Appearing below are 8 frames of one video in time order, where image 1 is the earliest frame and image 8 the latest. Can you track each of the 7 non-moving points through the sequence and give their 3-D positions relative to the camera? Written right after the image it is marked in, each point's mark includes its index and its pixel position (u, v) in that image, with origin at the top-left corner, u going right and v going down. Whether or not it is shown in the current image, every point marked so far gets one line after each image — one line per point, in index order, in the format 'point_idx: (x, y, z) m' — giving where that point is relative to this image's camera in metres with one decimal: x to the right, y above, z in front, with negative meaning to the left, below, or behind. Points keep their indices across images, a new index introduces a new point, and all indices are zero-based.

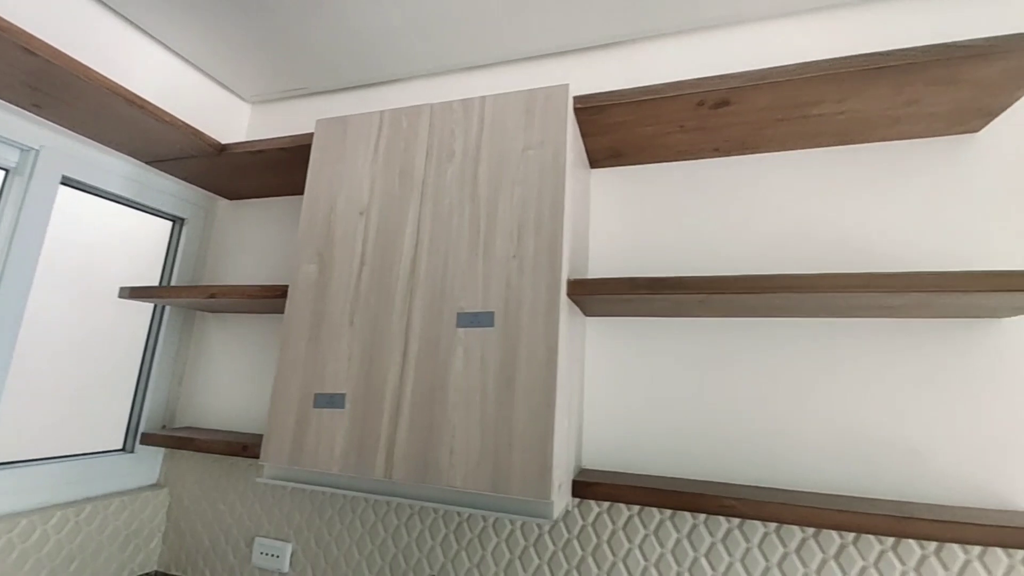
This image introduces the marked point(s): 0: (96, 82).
0: (-1.0, +0.5, +1.0) m
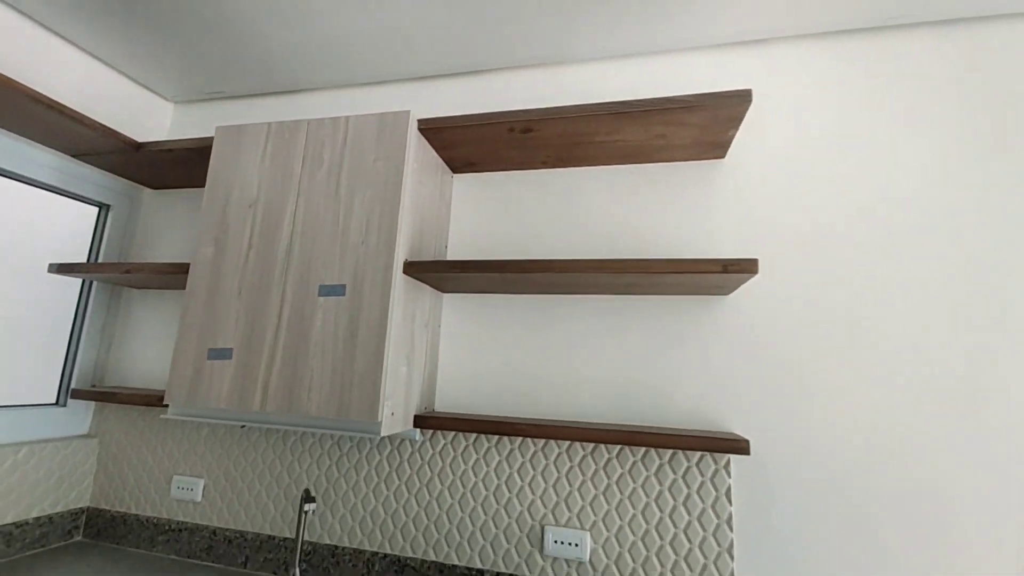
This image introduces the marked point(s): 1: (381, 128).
0: (-1.4, +0.5, +1.2) m
1: (-0.4, +0.4, +1.3) m
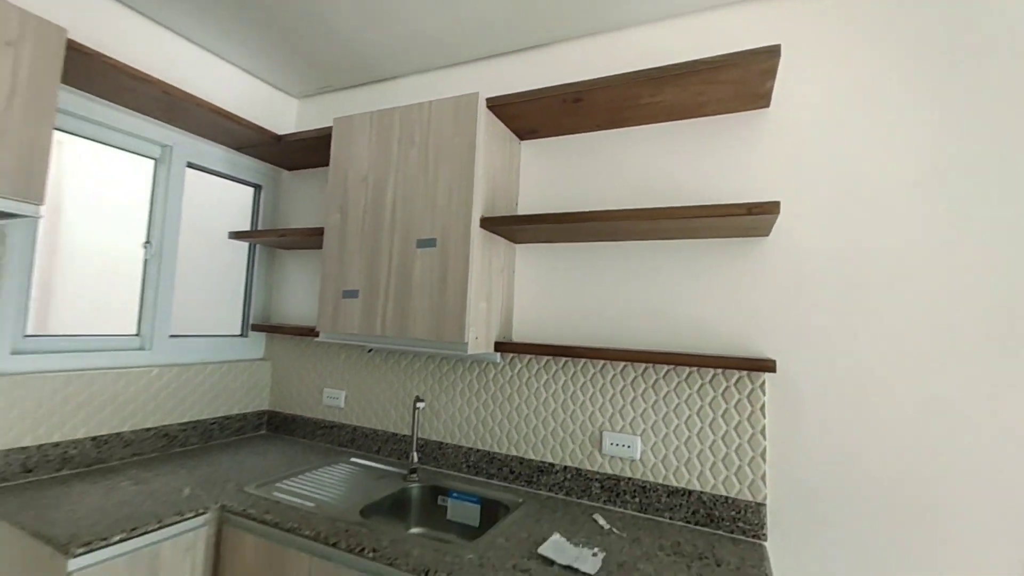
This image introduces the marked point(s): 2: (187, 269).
0: (-1.2, +0.7, +1.7) m
1: (-0.2, +0.6, +1.6) m
2: (-1.4, +0.1, +2.0) m
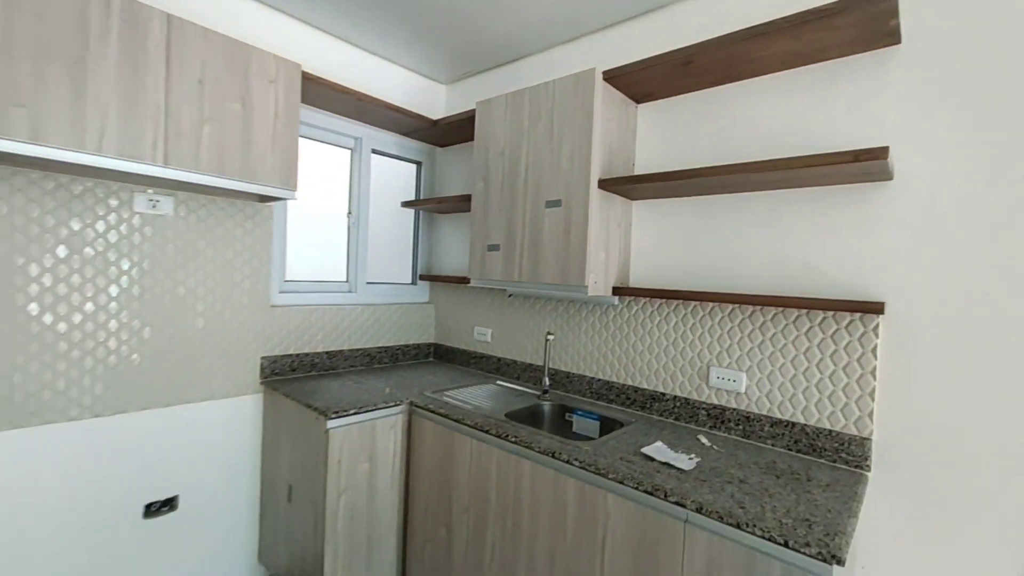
0: (-0.6, +0.9, +2.2) m
1: (+0.3, +0.8, +1.8) m
2: (-0.8, +0.3, +2.6) m
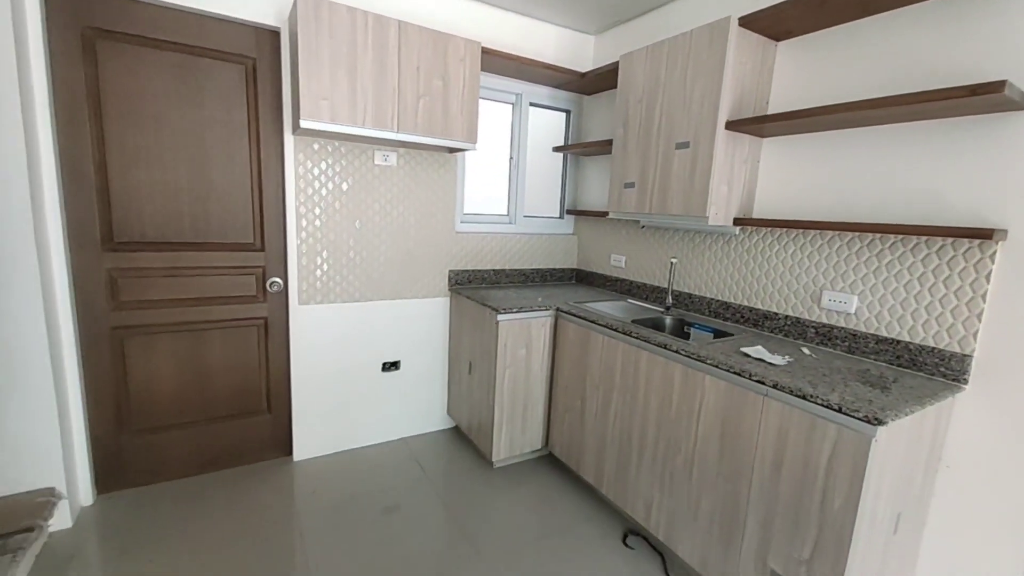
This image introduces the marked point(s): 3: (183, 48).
0: (+0.2, +1.3, +2.6) m
1: (+0.9, +1.1, +2.0) m
2: (+0.1, +0.8, +3.1) m
3: (-1.5, +1.1, +2.1) m
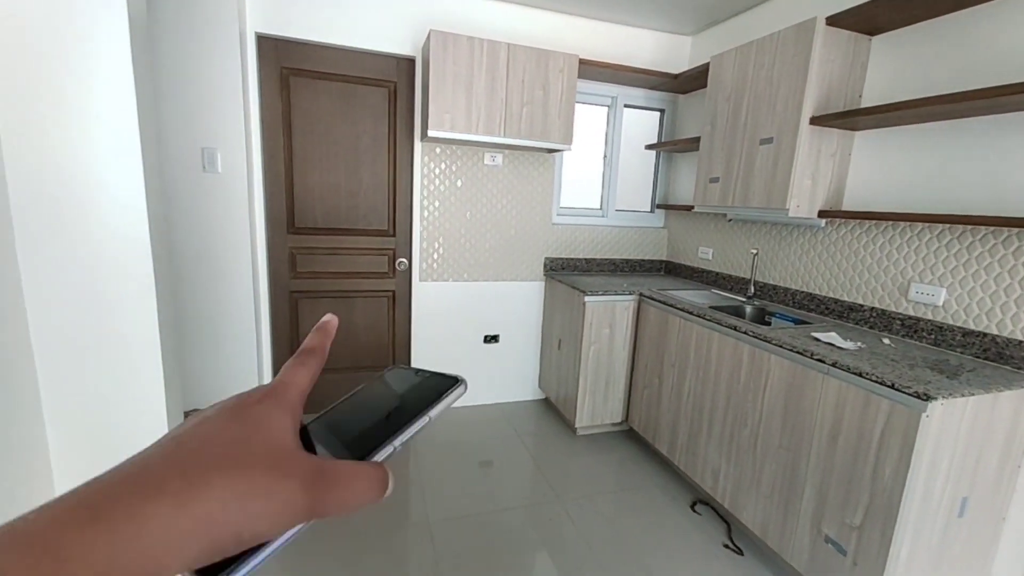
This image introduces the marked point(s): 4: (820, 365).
0: (+0.8, +1.4, +2.9) m
1: (+1.3, +1.2, +2.1) m
2: (+0.8, +0.9, +3.4) m
3: (-1.0, +1.3, +2.7) m
4: (+1.2, -0.3, +1.7) m
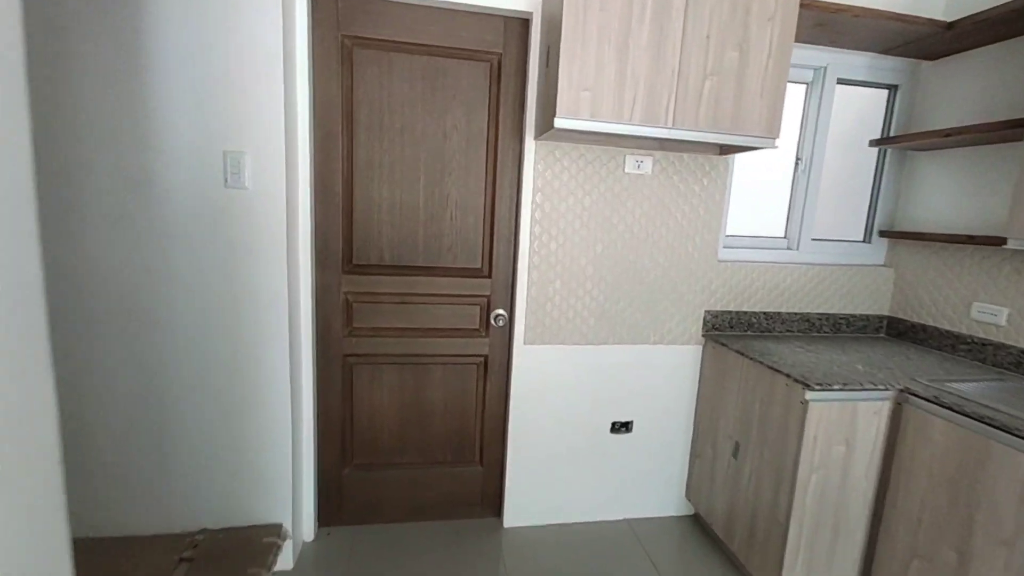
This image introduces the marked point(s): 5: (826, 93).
0: (+1.4, +1.1, +1.8) m
1: (+1.9, +0.9, +0.9) m
2: (+1.6, +0.5, +2.2) m
3: (-0.3, +1.0, +1.9) m
4: (+1.6, -0.6, +0.5) m
5: (+1.5, +0.9, +2.1) m
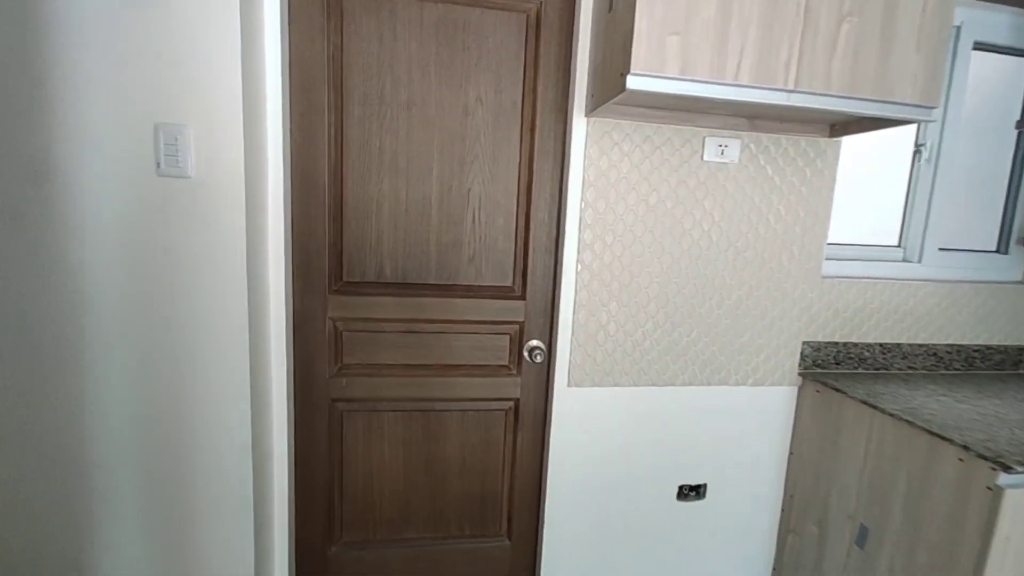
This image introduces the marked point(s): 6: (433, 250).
0: (+1.6, +1.0, +1.3) m
1: (+2.0, +0.8, +0.4) m
2: (+1.7, +0.4, +1.7) m
3: (-0.2, +0.9, +1.4) m
4: (+1.7, -0.6, 0.0) m
5: (+1.6, +0.8, +1.6) m
6: (-0.3, +0.1, +1.5) m
